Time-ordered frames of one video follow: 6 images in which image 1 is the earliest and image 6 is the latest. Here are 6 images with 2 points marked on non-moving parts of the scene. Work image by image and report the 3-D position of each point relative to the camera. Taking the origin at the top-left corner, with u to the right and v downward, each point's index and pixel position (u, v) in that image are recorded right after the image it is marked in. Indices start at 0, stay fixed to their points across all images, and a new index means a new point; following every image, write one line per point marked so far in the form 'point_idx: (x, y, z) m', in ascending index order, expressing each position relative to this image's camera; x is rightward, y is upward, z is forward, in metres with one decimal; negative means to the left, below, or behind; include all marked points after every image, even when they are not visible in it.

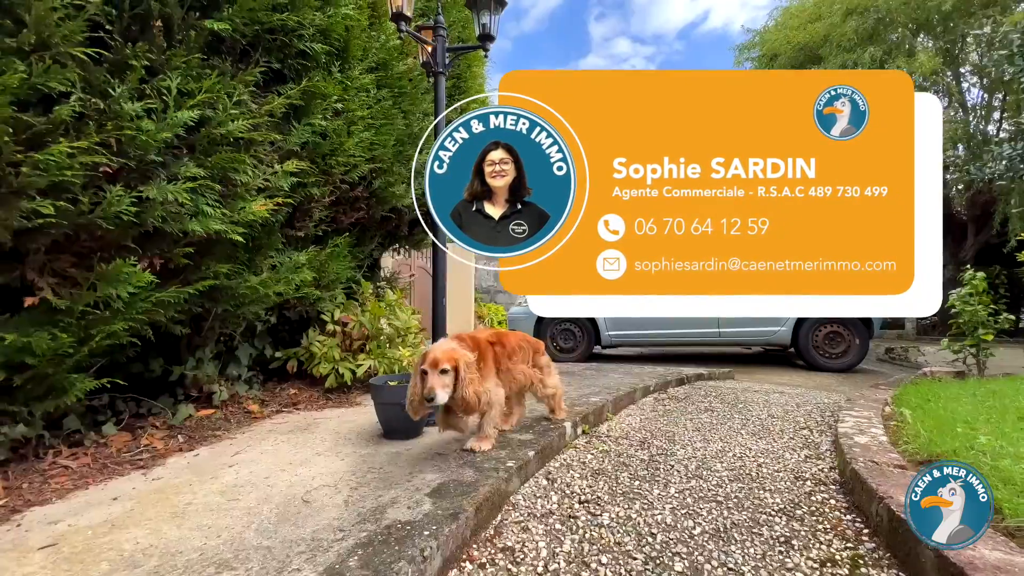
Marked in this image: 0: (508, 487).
0: (0.0, -1.0, +2.3) m
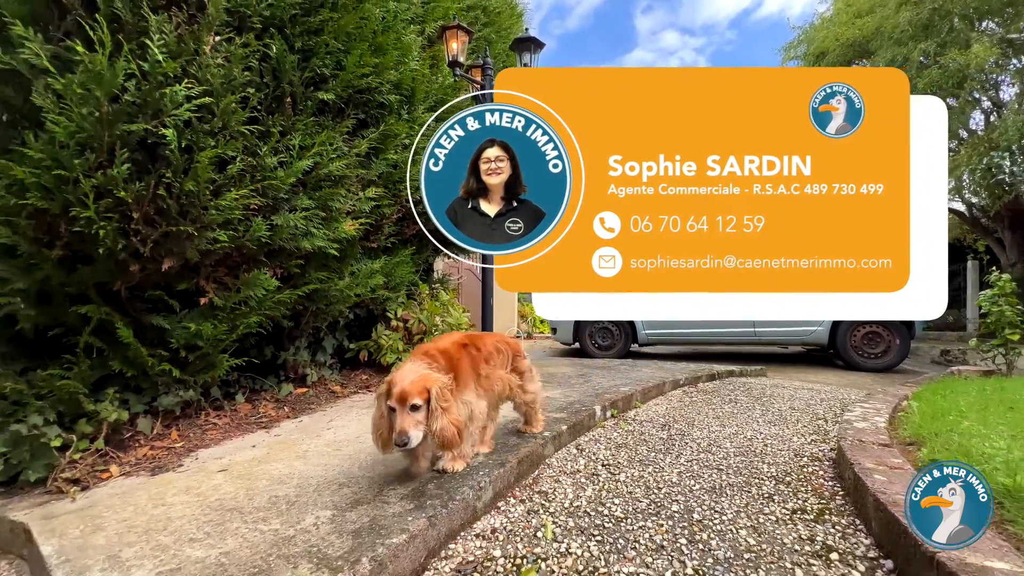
0: (+0.2, -1.0, +2.9) m
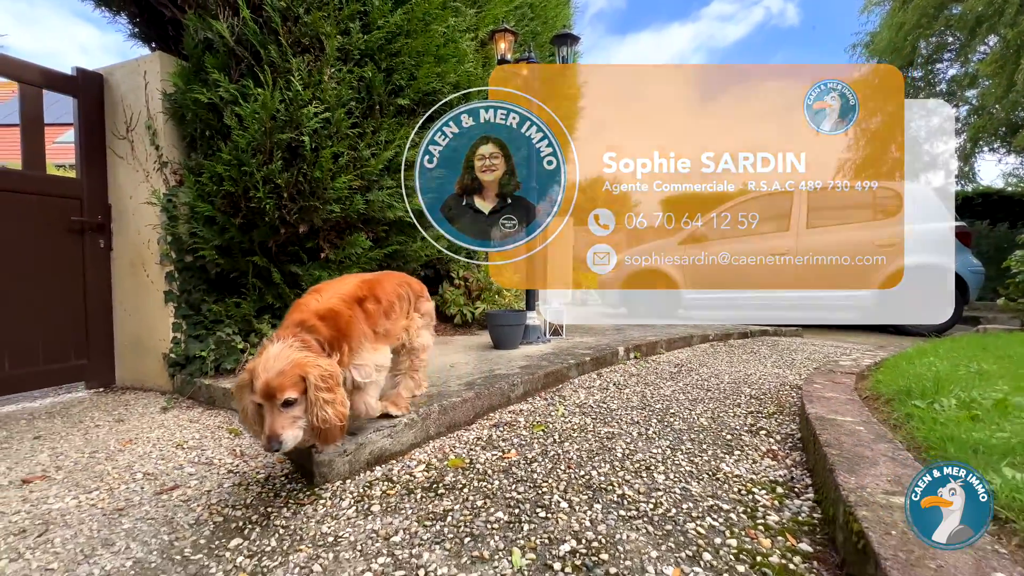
0: (+0.5, -0.7, +3.7) m
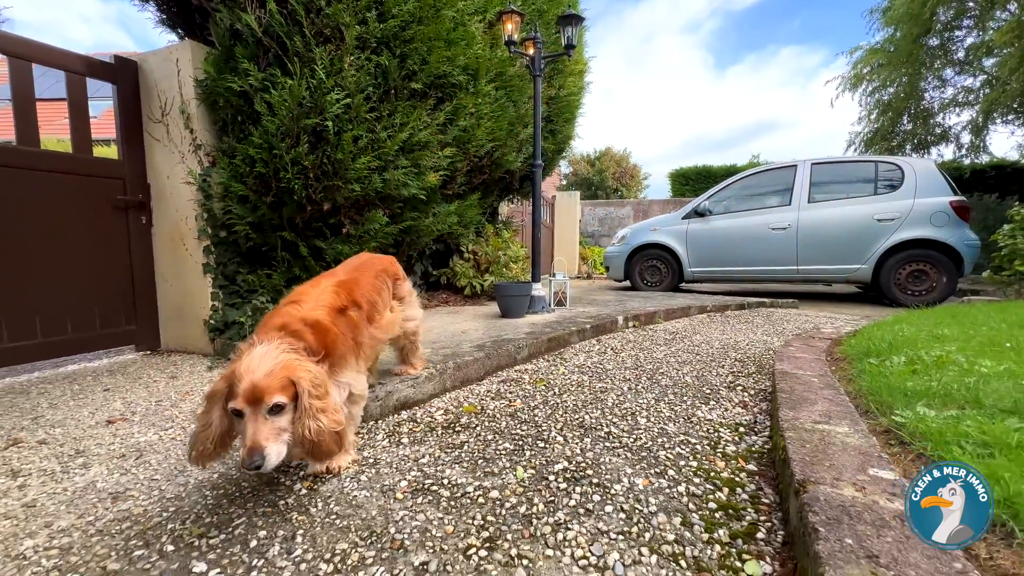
0: (+0.5, -0.4, +4.1) m
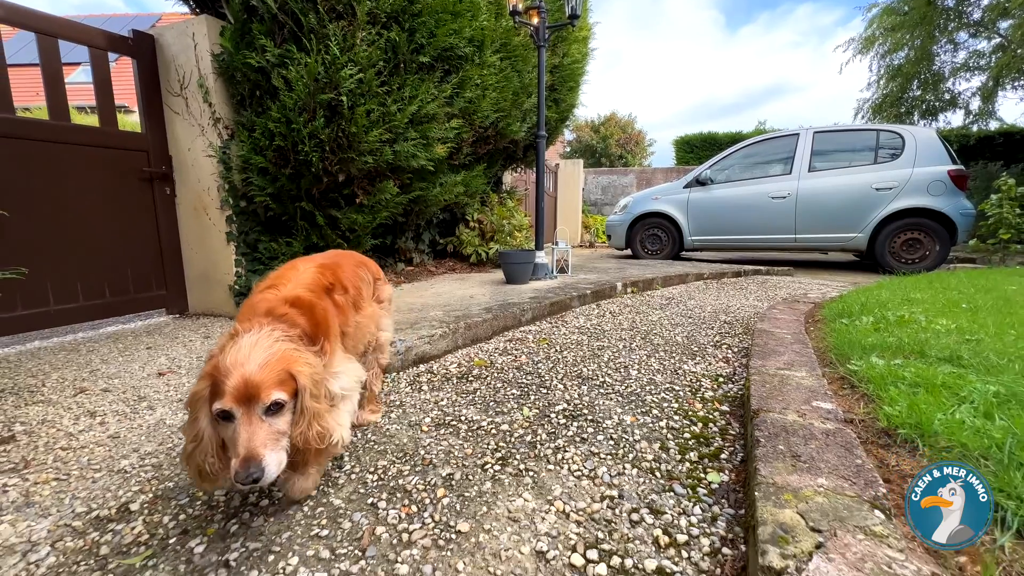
0: (+0.6, -0.1, +4.3) m
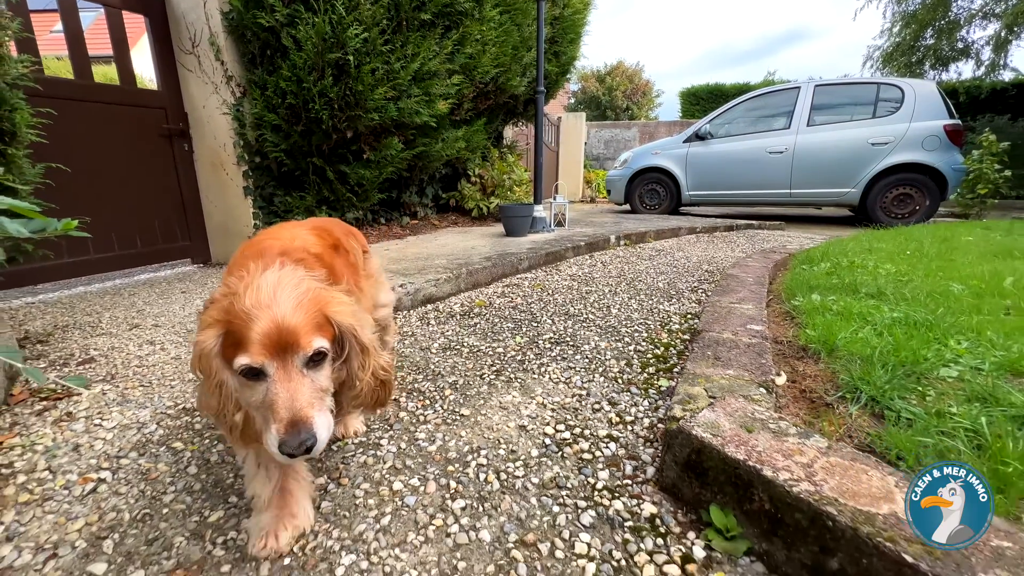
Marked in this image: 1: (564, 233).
0: (+0.5, +0.4, +4.7) m
1: (+0.7, +0.7, +5.7) m
